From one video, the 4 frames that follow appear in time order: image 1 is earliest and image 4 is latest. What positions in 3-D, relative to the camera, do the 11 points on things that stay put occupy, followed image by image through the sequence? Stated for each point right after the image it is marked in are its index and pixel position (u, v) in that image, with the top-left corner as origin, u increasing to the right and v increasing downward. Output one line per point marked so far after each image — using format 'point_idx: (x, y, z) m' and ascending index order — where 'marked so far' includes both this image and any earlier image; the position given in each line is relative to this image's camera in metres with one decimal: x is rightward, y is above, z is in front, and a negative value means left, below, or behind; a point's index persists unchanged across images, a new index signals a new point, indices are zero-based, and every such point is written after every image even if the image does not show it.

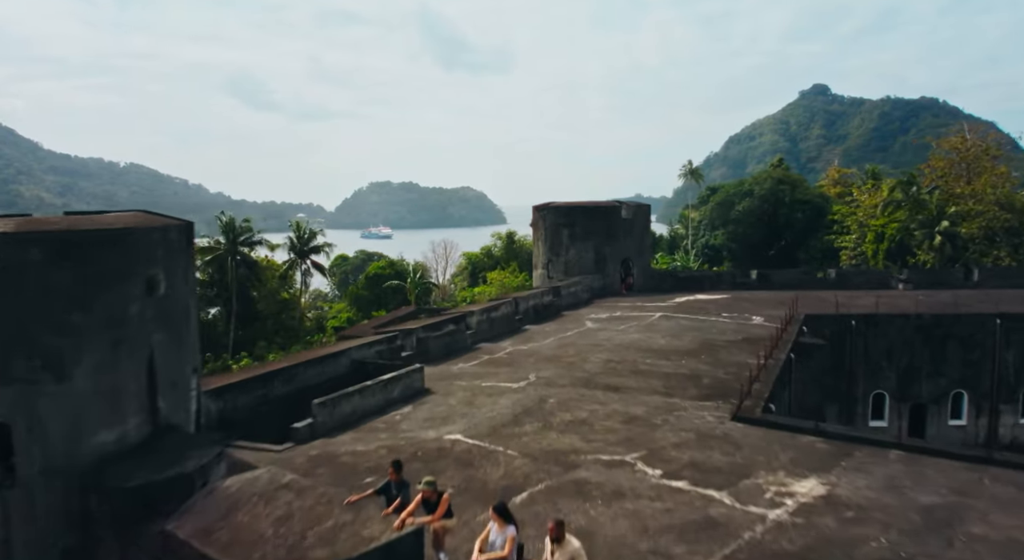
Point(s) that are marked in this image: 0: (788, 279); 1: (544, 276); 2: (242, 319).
0: (+5.3, 0.0, +12.6) m
1: (+0.6, +0.1, +12.6) m
2: (-7.9, -1.2, +19.1) m
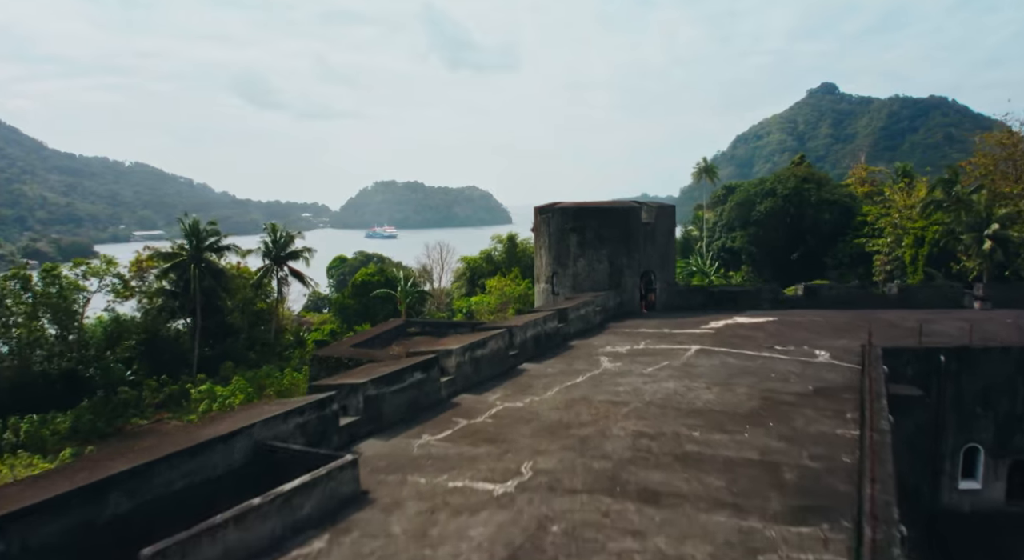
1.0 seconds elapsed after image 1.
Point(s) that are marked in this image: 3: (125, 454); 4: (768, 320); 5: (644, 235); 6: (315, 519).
0: (+5.3, -0.3, +10.5) m
1: (+0.6, -0.2, +10.5) m
2: (-7.9, -1.4, +17.1) m
3: (-2.2, -1.0, +3.7) m
4: (+3.6, -0.6, +9.1) m
5: (+2.1, +0.7, +10.1) m
6: (-1.1, -1.3, +3.6) m
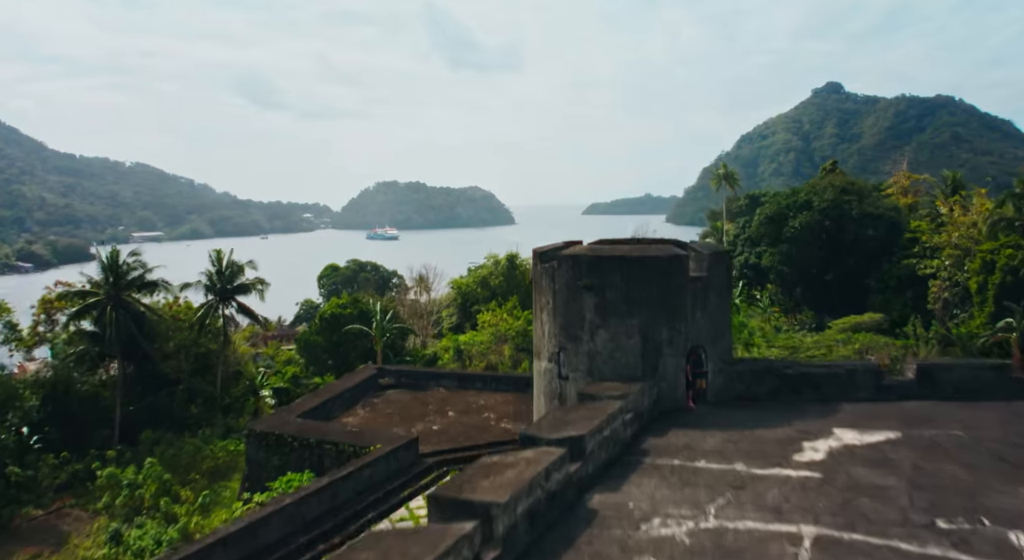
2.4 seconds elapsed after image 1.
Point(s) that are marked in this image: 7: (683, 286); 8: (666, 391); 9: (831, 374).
0: (+5.2, -1.1, +7.4) m
1: (+0.4, -1.1, +7.4) m
2: (-8.0, -2.3, +14.1) m
3: (-2.4, -1.9, +0.6) m
4: (+3.4, -1.4, +6.0) m
5: (+1.9, -0.2, +7.0) m
6: (-1.2, -2.2, +0.5) m
7: (+1.8, -0.1, +6.9) m
8: (+1.6, -1.2, +6.9) m
9: (+3.6, -1.0, +7.2) m
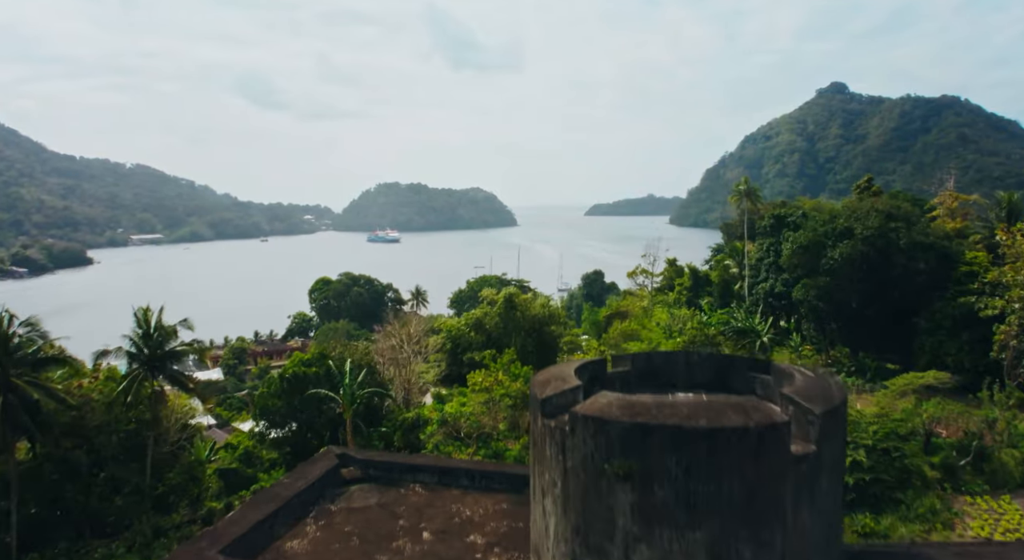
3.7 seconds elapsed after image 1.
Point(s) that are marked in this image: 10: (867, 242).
0: (+5.1, -2.3, +4.6) m
1: (+0.3, -2.2, +4.7) m
2: (-8.0, -3.4, +11.4) m
3: (-2.5, -3.0, -2.1) m
4: (+3.3, -2.6, +3.2) m
5: (+1.8, -1.3, +4.2) m
6: (-1.4, -3.3, -2.3) m
7: (+1.7, -1.2, +4.1) m
8: (+1.5, -2.3, +4.1) m
9: (+3.5, -2.2, +4.4) m
10: (+10.7, +1.2, +19.7) m
